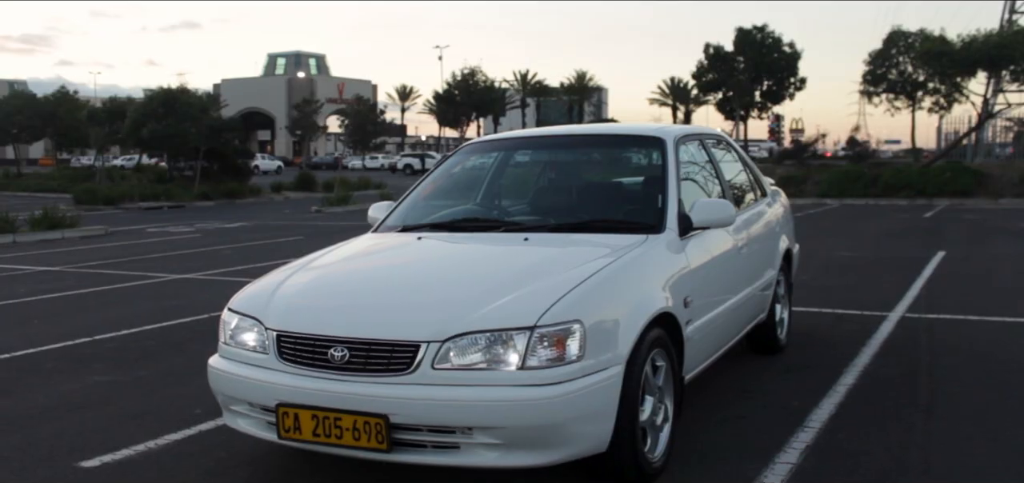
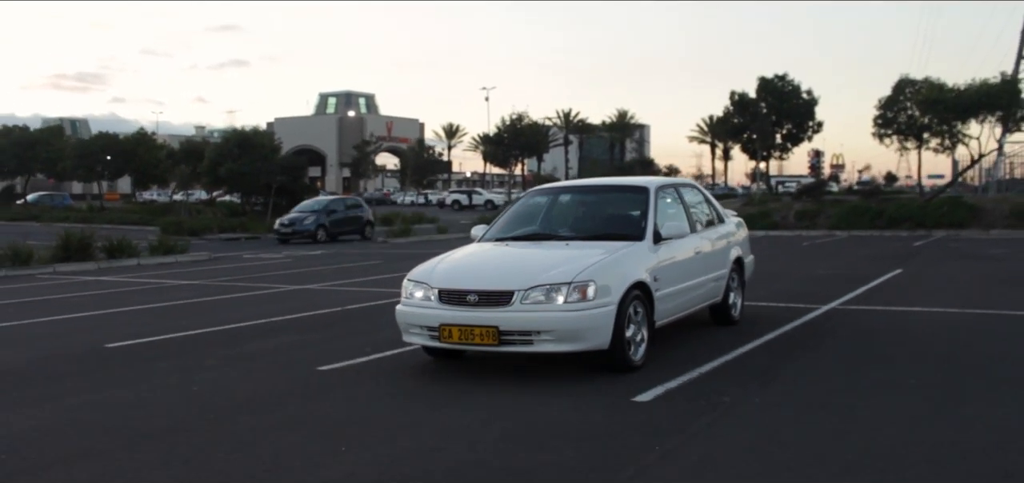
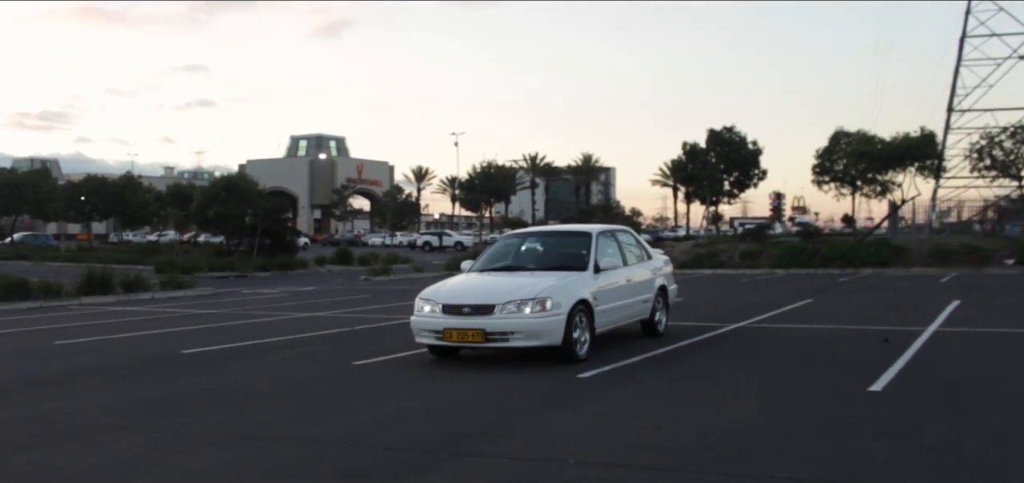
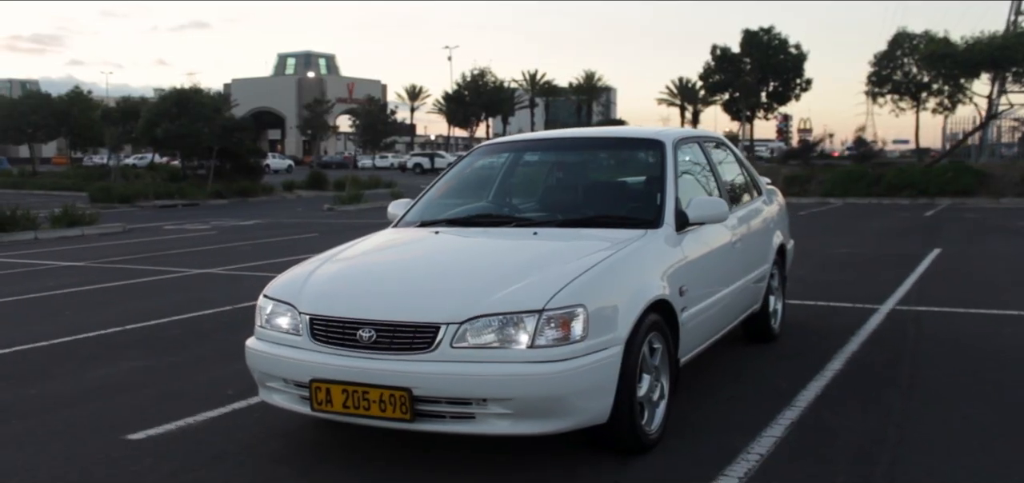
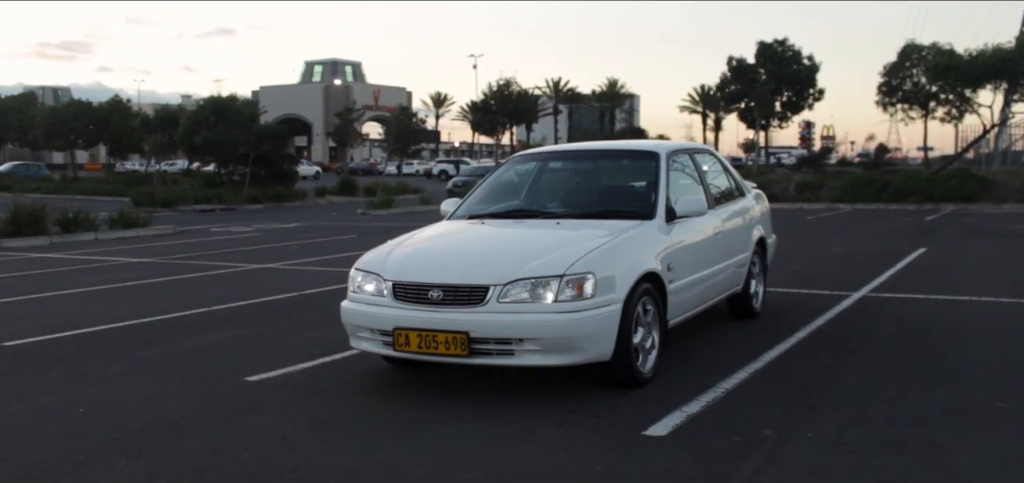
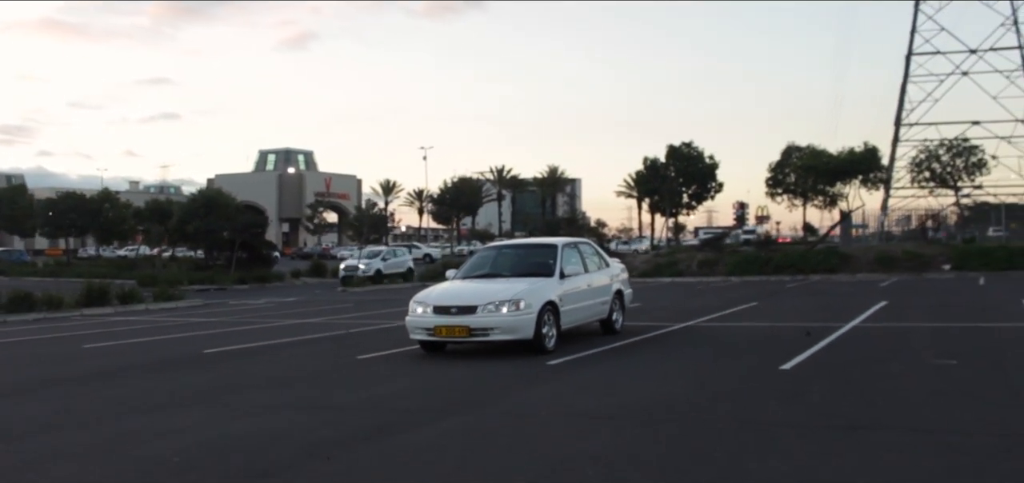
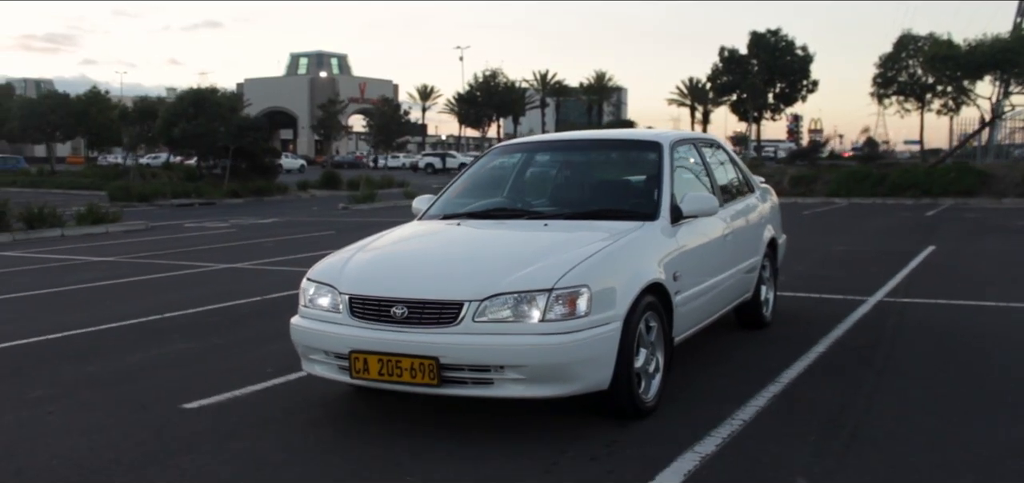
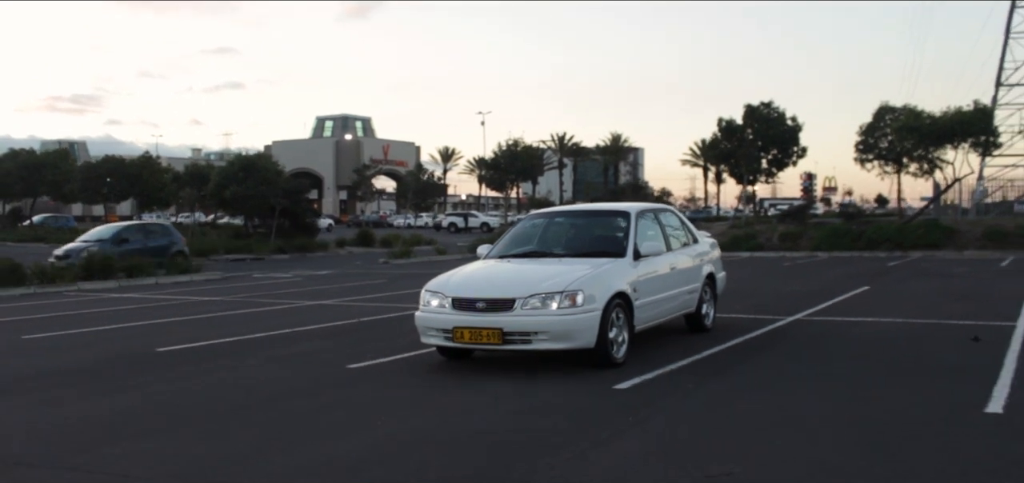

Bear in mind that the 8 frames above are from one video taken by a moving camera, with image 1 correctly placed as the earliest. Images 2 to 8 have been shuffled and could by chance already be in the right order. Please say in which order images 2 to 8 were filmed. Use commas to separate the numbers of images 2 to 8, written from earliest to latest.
4, 7, 5, 2, 8, 3, 6
